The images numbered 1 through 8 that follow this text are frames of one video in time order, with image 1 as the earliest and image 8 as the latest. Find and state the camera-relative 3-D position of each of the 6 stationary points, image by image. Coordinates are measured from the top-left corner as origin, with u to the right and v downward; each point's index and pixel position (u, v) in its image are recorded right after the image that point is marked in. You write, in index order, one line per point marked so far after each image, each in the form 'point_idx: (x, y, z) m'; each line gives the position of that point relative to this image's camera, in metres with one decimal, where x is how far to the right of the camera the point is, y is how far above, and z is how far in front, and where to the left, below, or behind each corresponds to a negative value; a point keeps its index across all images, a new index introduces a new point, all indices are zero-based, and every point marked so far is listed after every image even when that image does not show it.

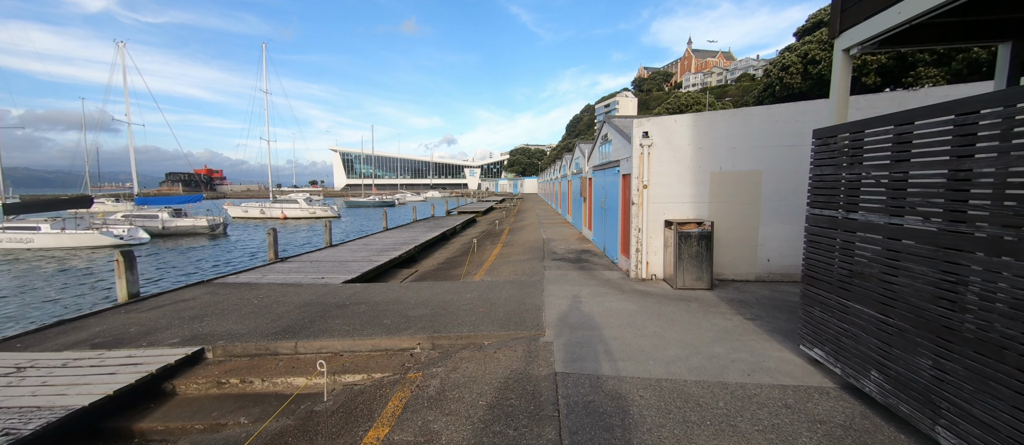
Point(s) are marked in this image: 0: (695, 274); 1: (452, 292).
0: (+3.2, -0.9, +6.0) m
1: (-1.2, -1.3, +6.5) m
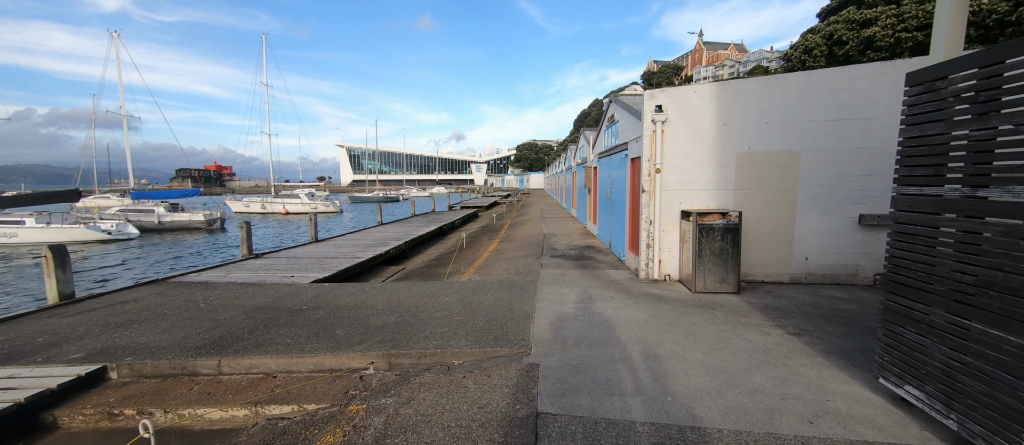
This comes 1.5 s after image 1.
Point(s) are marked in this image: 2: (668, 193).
0: (+3.0, -0.8, +5.0) m
1: (-1.3, -1.1, +5.5) m
2: (+2.5, +0.5, +5.5) m
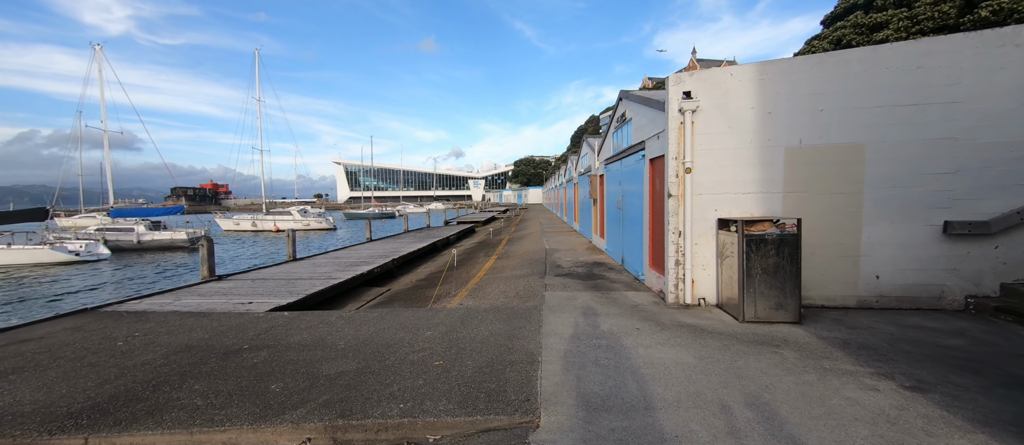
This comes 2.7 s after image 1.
0: (+3.0, -0.9, +3.9) m
1: (-1.4, -1.3, +4.4) m
2: (+2.5, +0.3, +4.5) m
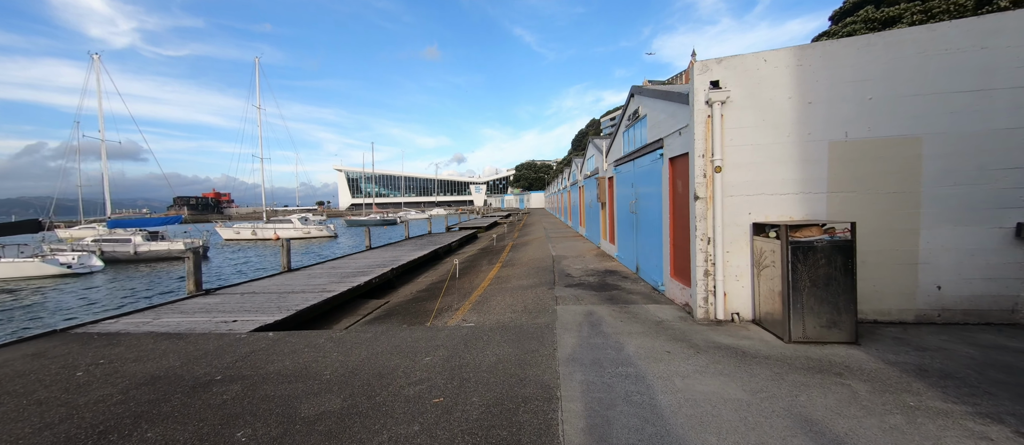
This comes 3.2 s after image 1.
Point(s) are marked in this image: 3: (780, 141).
0: (+3.1, -0.9, +3.4) m
1: (-1.2, -1.4, +3.9) m
2: (+2.6, +0.3, +4.0) m
3: (+3.1, +0.9, +3.9) m
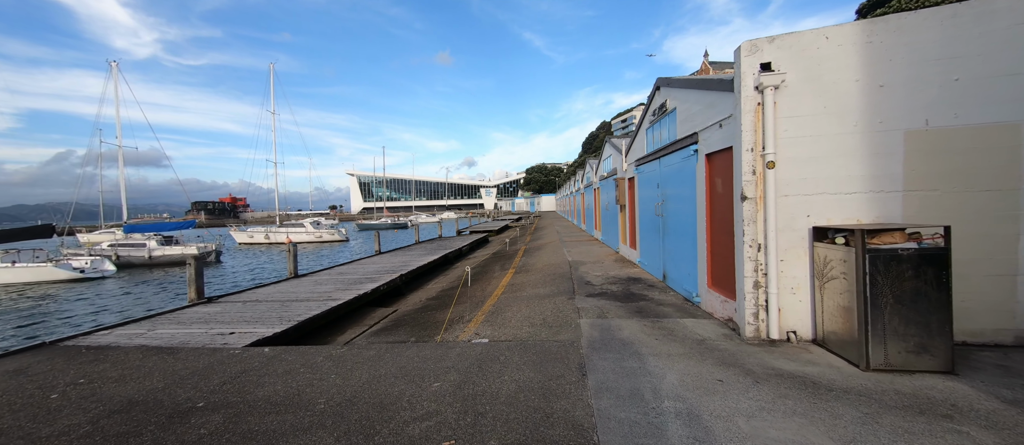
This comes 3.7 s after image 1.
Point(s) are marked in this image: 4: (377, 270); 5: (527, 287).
0: (+3.3, -1.0, +2.8) m
1: (-1.0, -1.5, +3.5) m
2: (+2.8, +0.2, +3.5) m
3: (+3.3, +0.9, +3.4) m
4: (-4.2, -1.5, +10.6) m
5: (+0.3, -1.4, +7.3) m
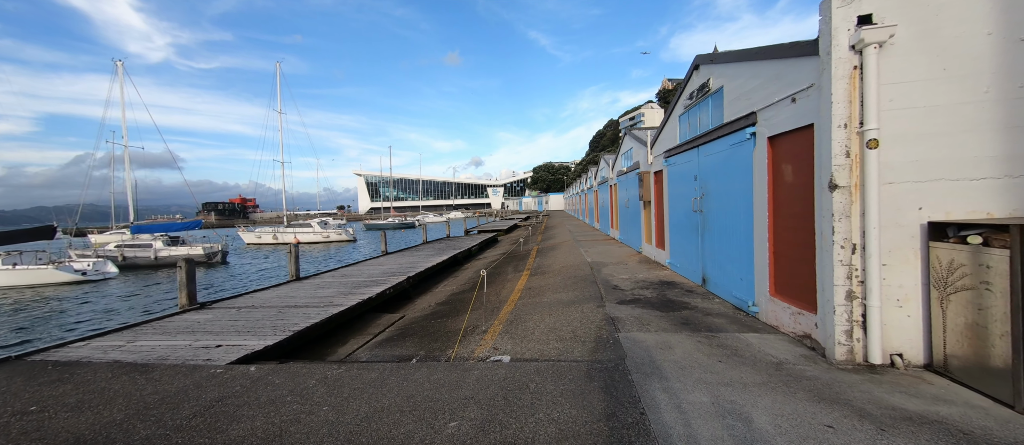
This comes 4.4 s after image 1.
0: (+3.5, -0.9, +2.1) m
1: (-0.8, -1.5, +2.8) m
2: (+3.1, +0.3, +2.7) m
3: (+3.5, +1.0, +2.6) m
4: (-3.8, -1.4, +10.0) m
5: (+0.7, -1.3, +6.6) m
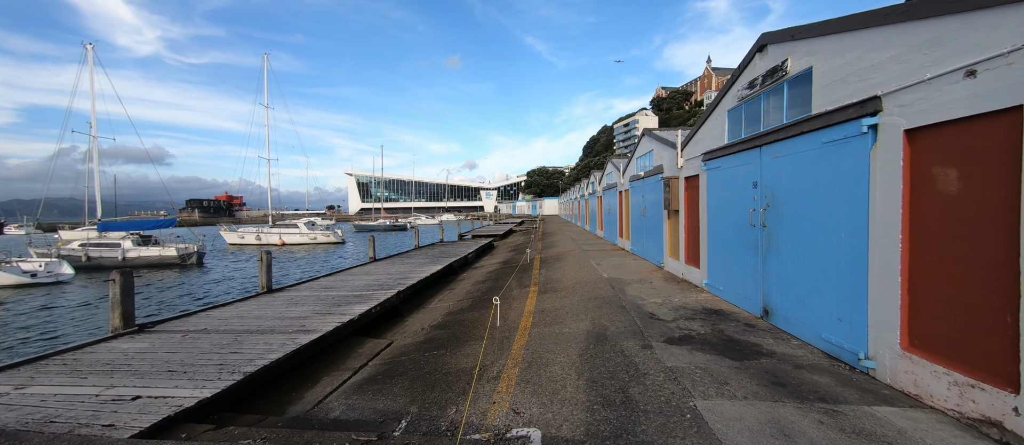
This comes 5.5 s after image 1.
0: (+3.8, -1.1, +1.0) m
1: (-0.5, -1.6, +1.7) m
2: (+3.4, +0.1, +1.7) m
3: (+3.9, +0.7, +1.6) m
4: (-3.7, -1.6, +8.8) m
5: (+0.9, -1.5, +5.5) m
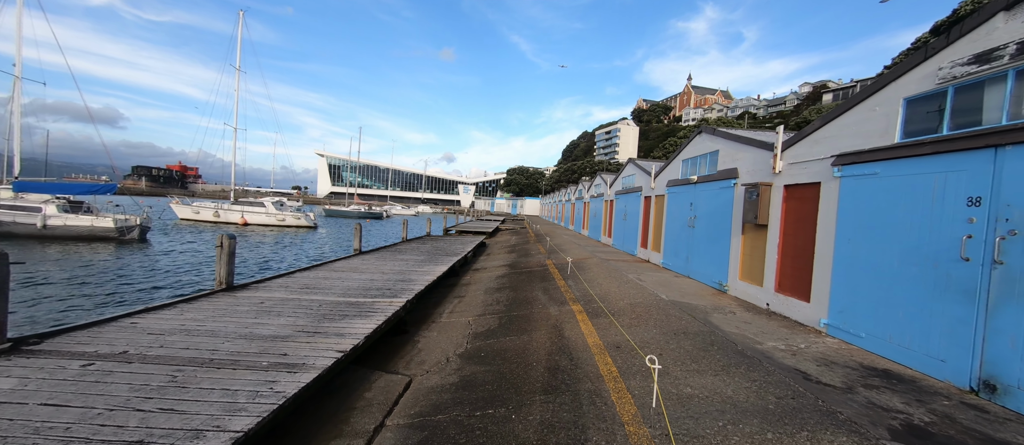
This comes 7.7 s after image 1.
0: (+5.1, -1.5, -0.3) m
1: (+0.7, -1.6, 0.0) m
2: (+4.7, -0.3, +0.3) m
3: (+5.2, +0.3, +0.3) m
4: (-3.0, -1.3, +6.9) m
5: (+1.8, -1.6, +3.9) m
